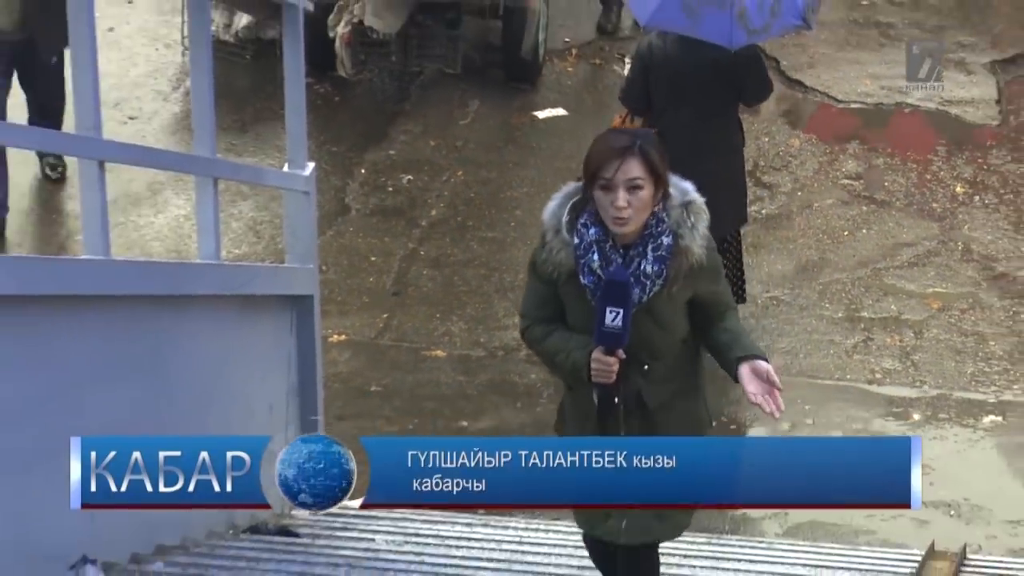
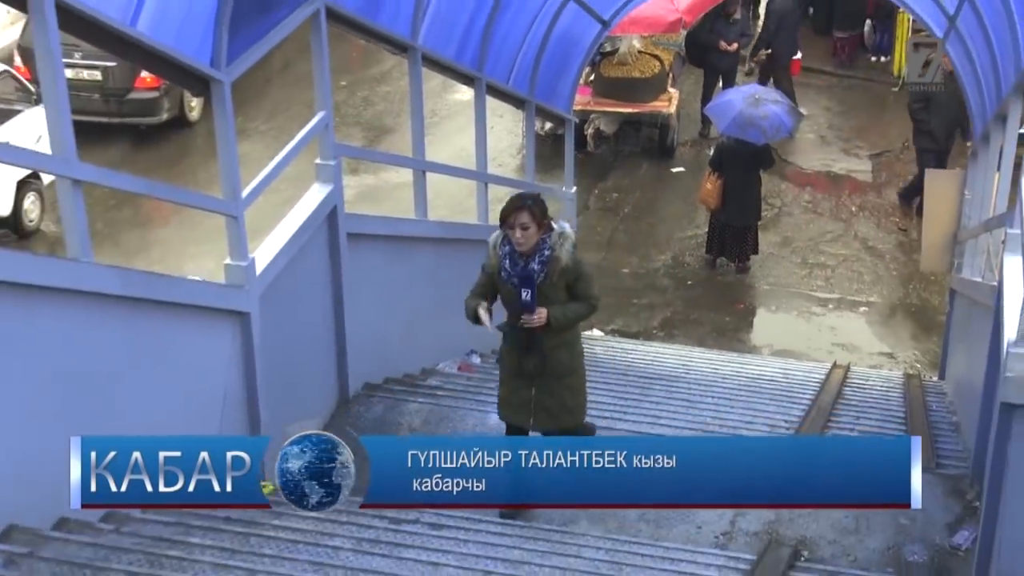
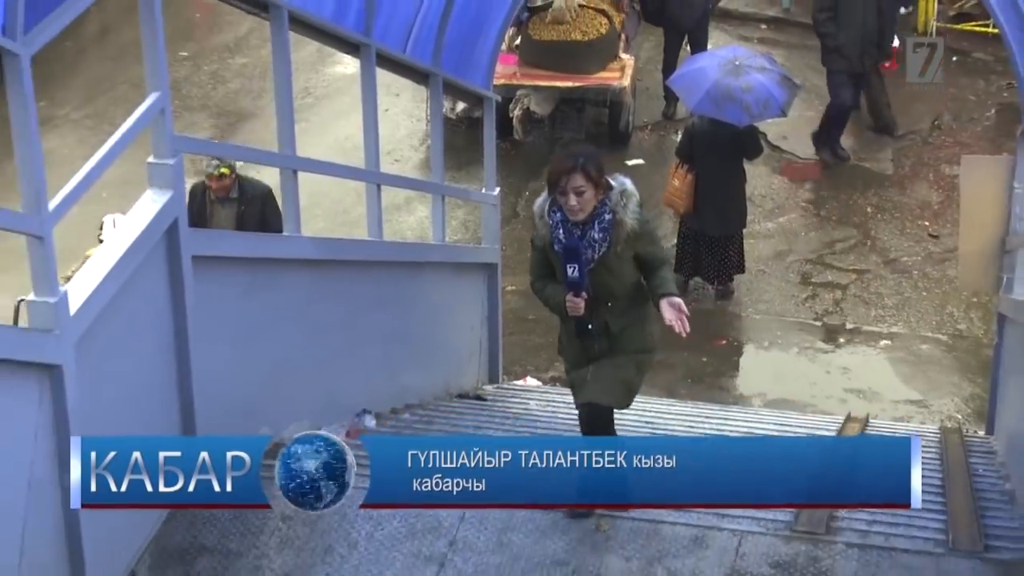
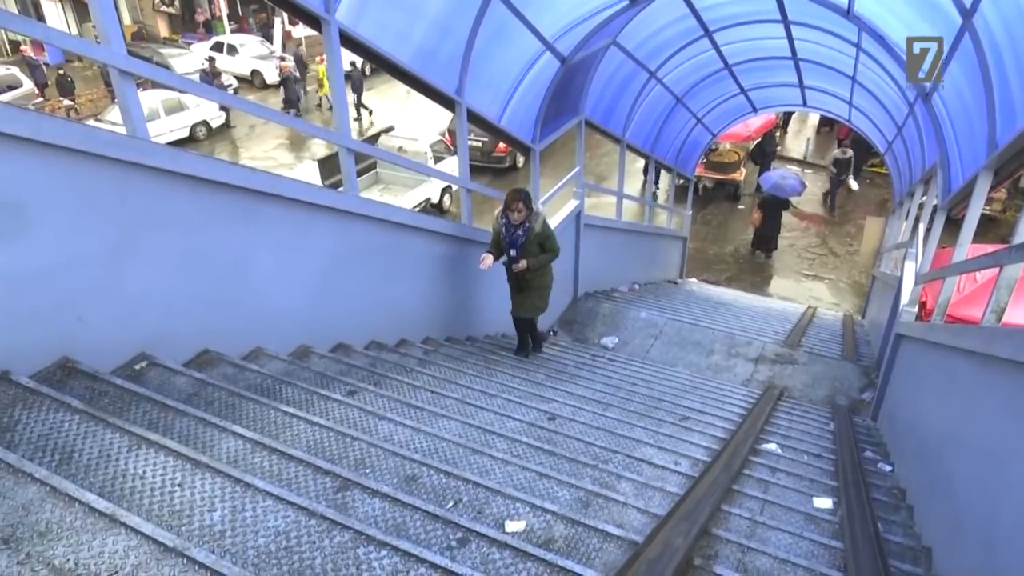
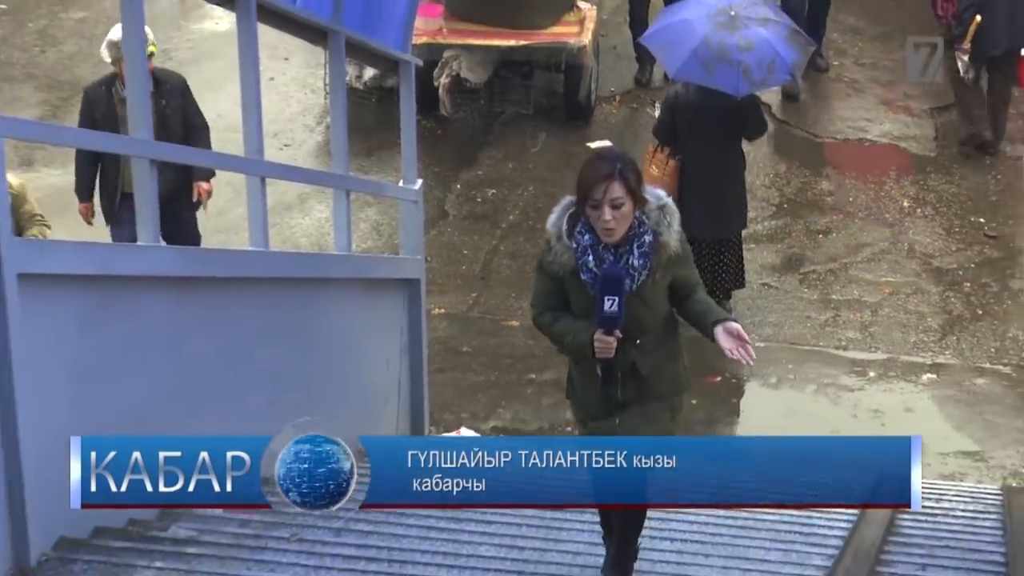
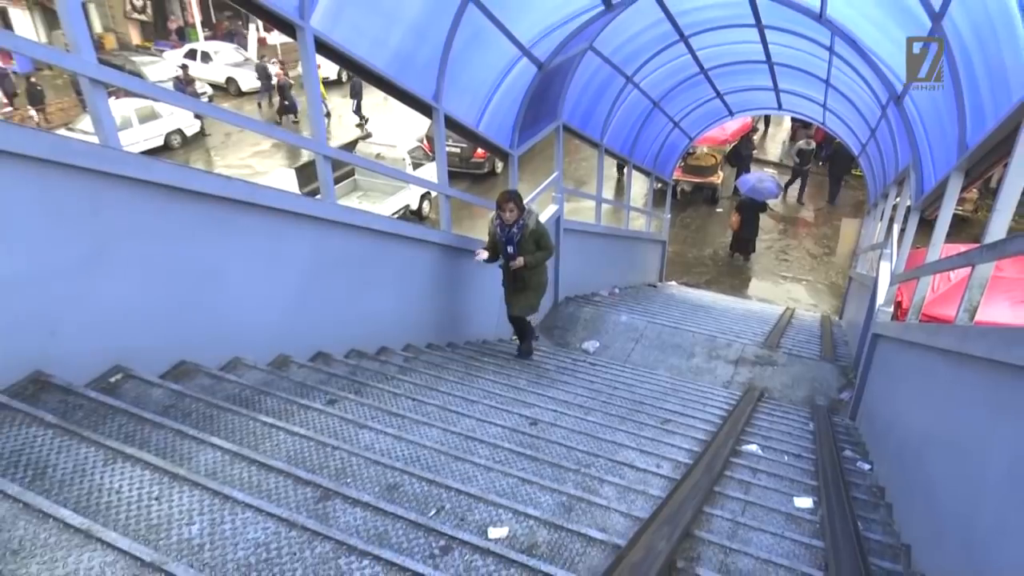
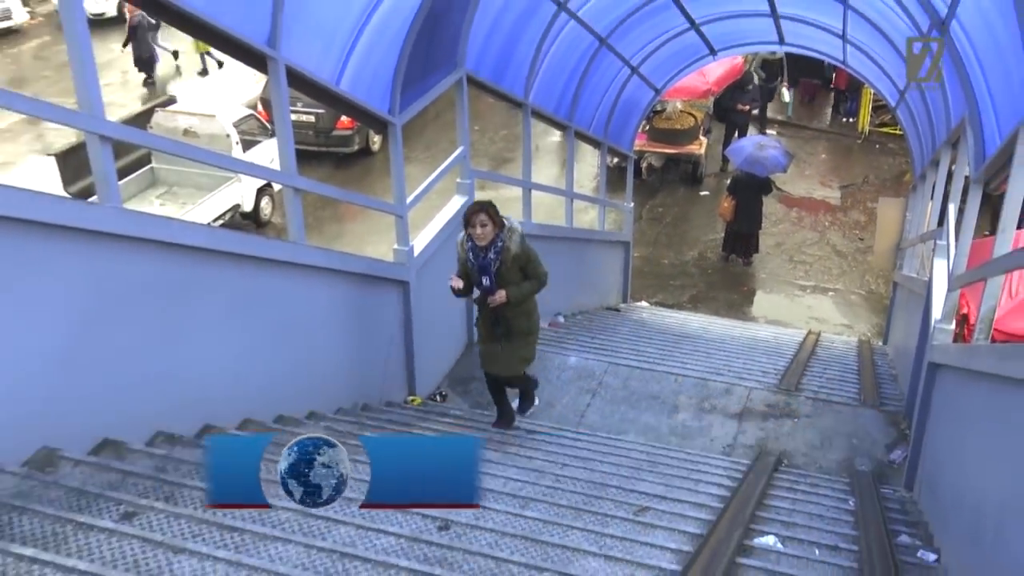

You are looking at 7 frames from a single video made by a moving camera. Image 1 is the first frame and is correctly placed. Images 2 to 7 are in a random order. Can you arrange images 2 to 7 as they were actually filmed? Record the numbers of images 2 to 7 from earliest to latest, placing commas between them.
5, 3, 2, 7, 6, 4
